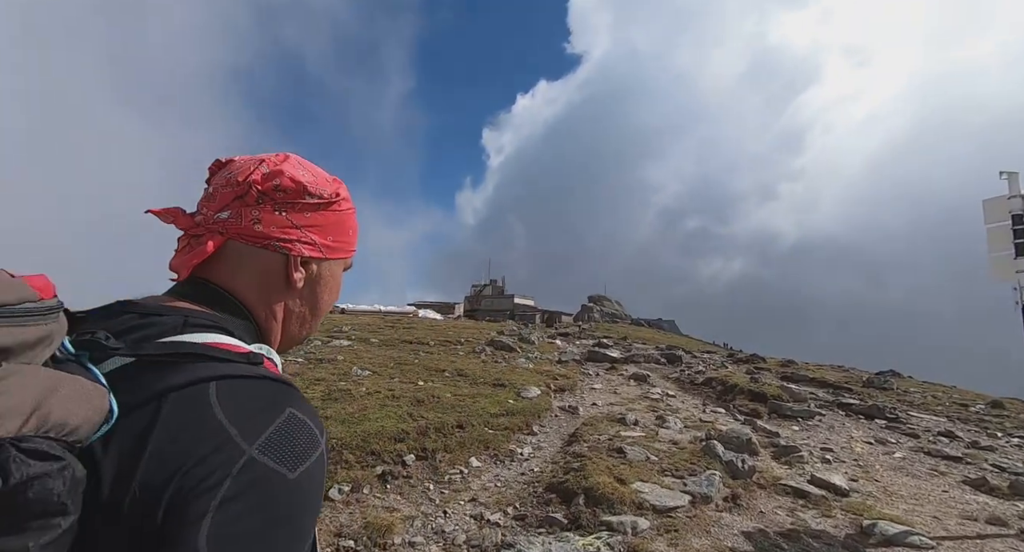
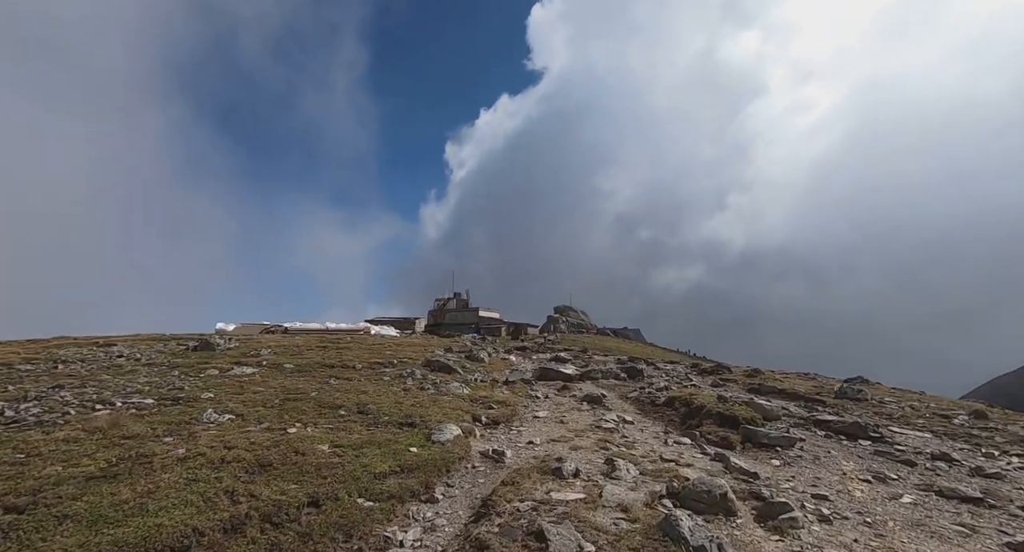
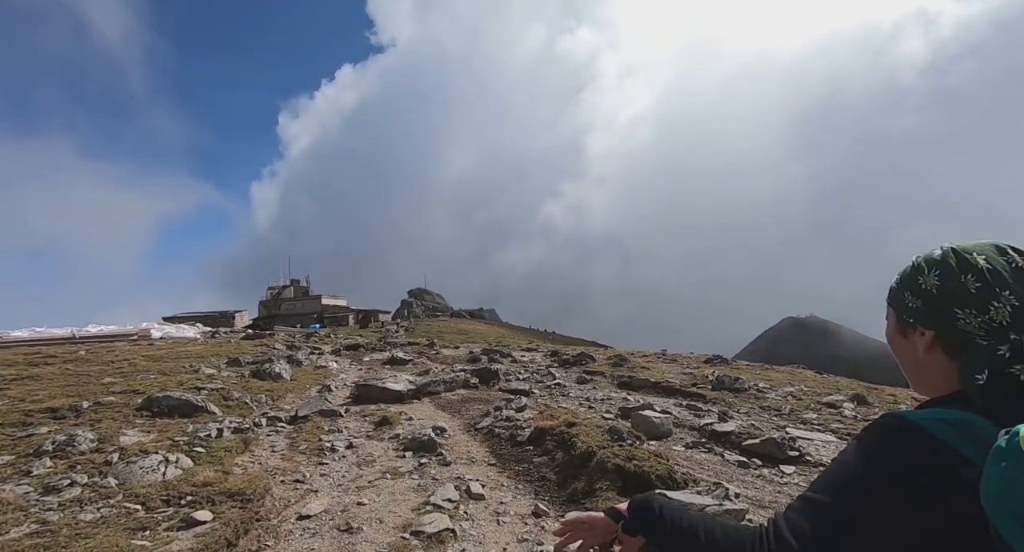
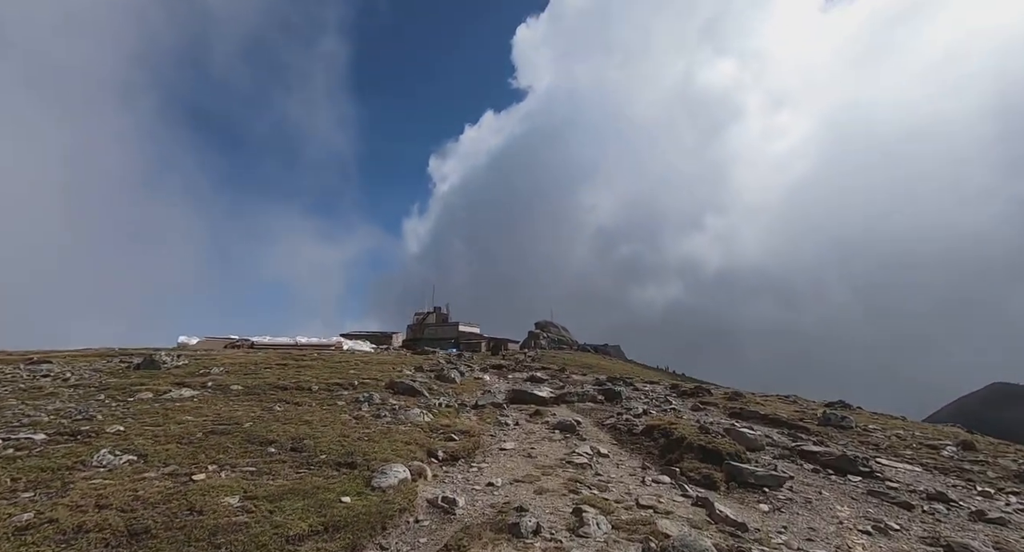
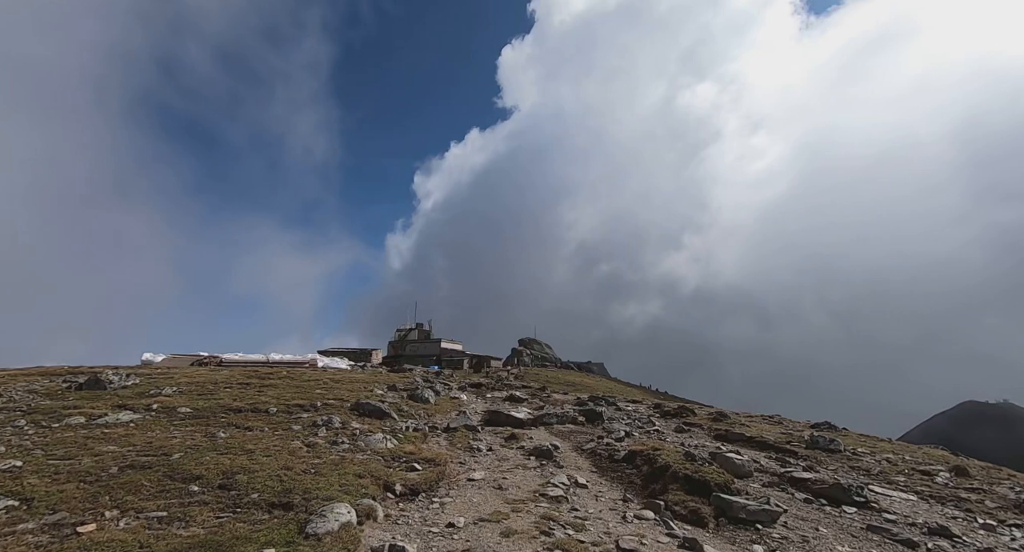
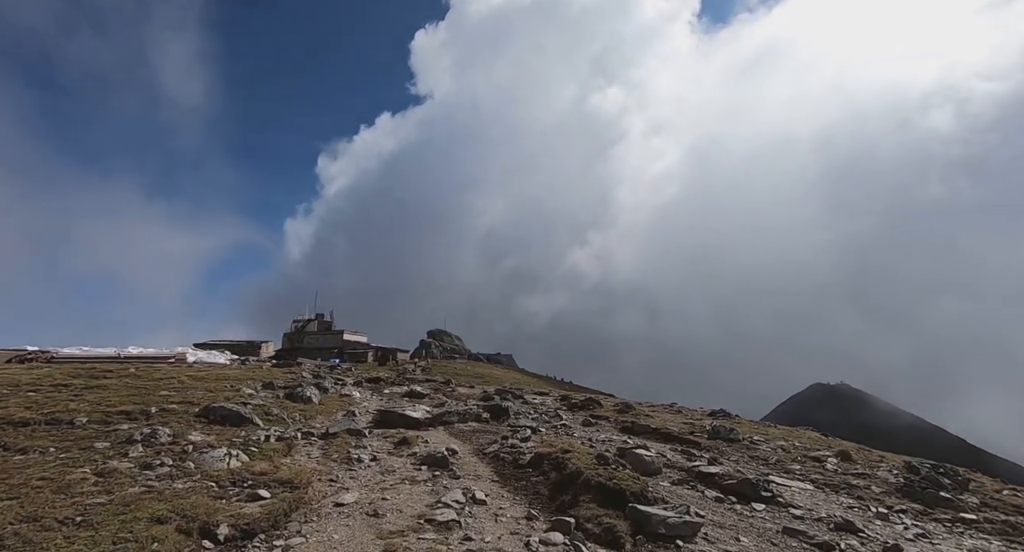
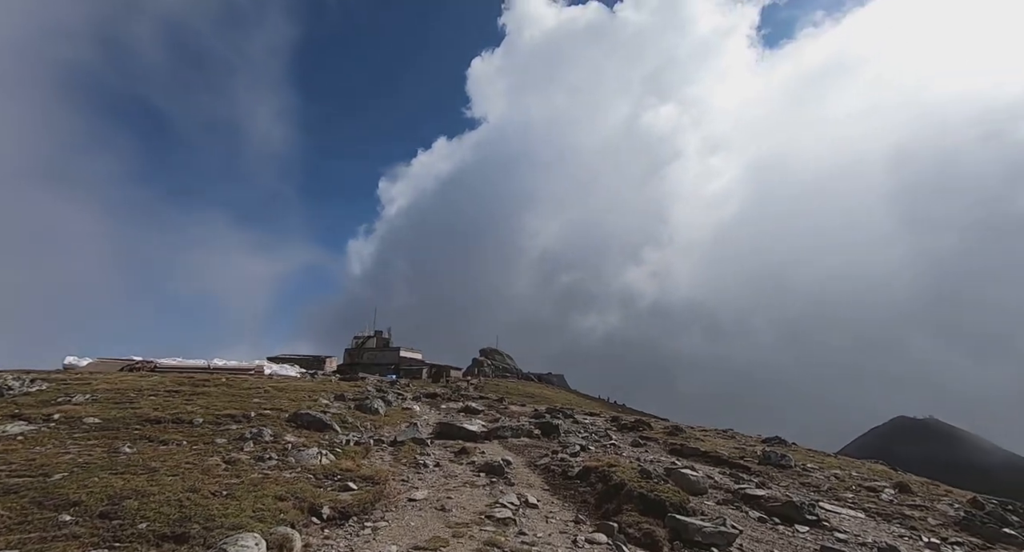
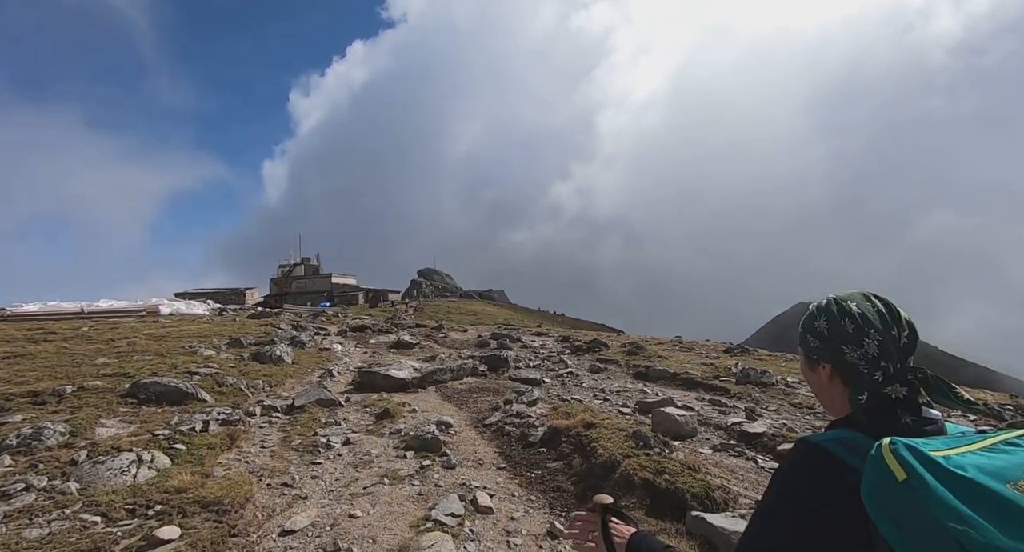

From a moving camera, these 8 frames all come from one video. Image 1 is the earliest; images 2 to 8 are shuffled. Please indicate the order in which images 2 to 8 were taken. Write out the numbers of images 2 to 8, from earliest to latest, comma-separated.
2, 4, 5, 7, 6, 3, 8
